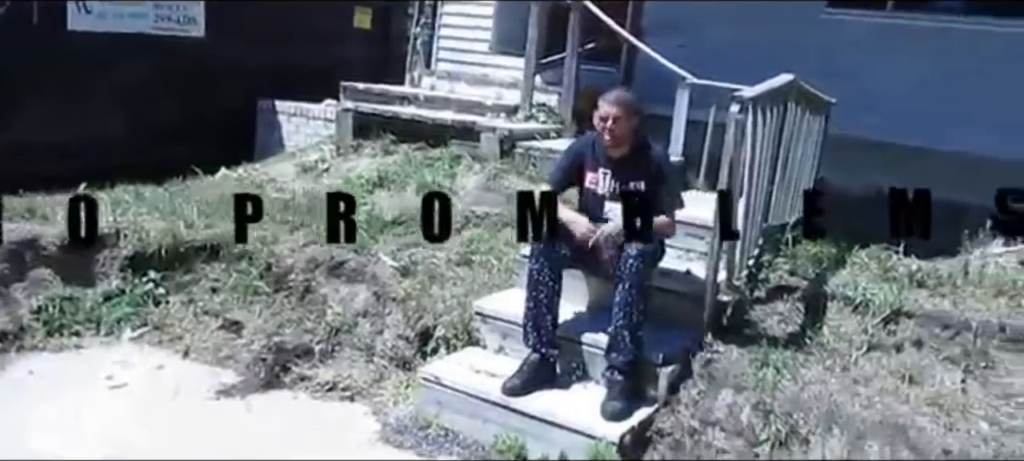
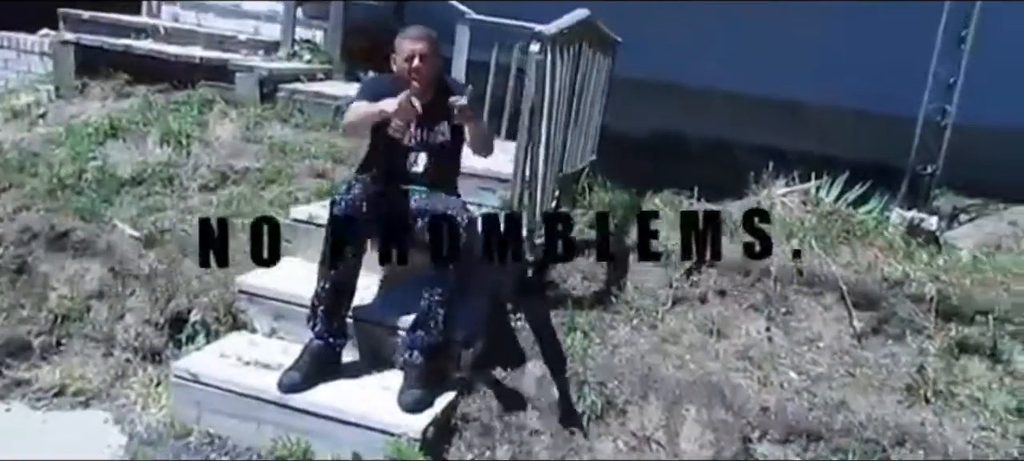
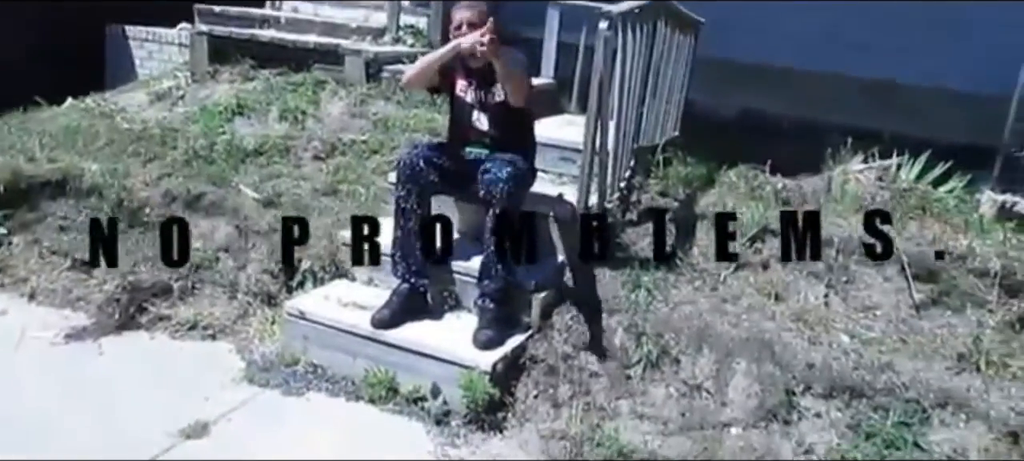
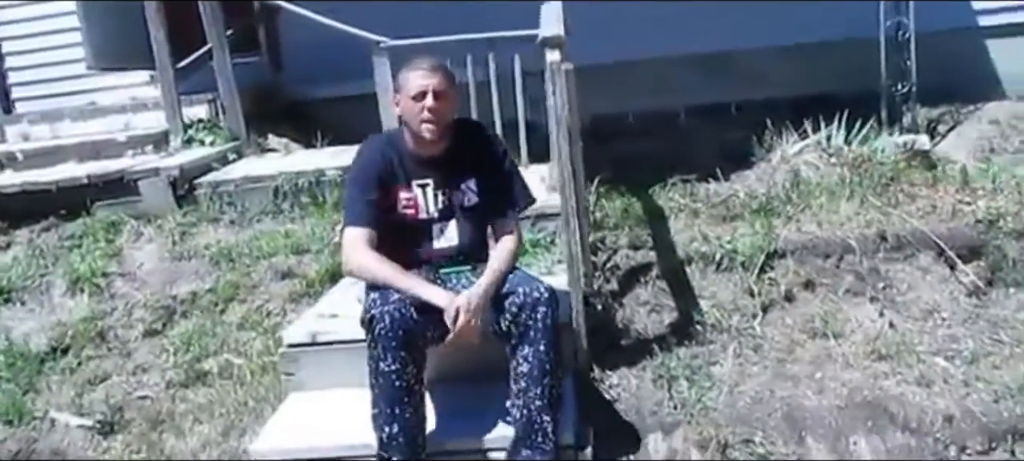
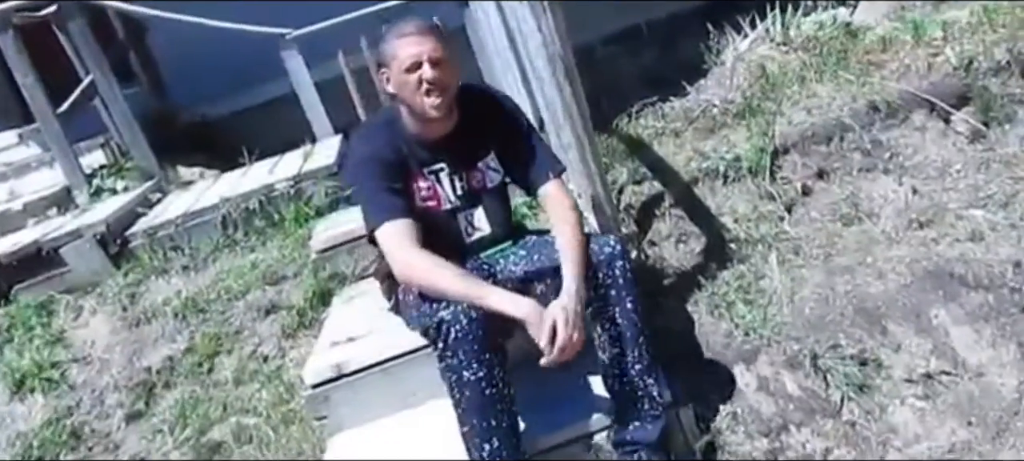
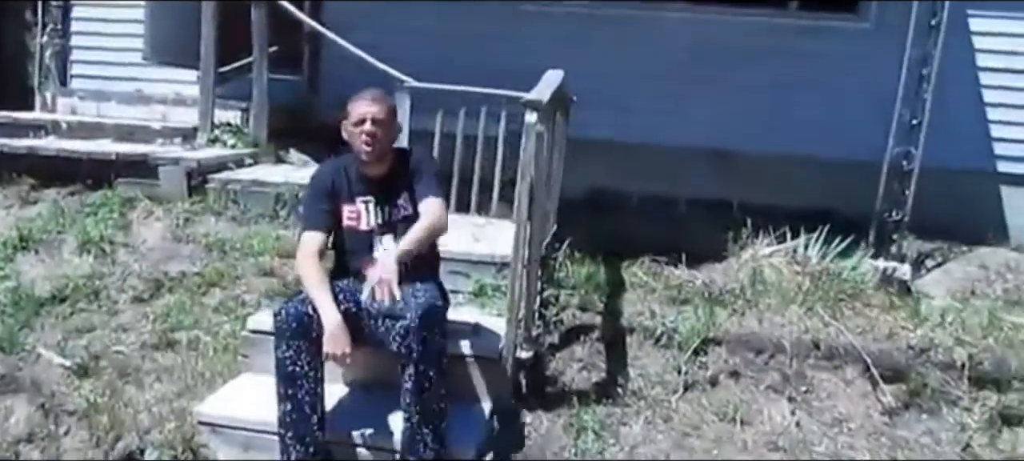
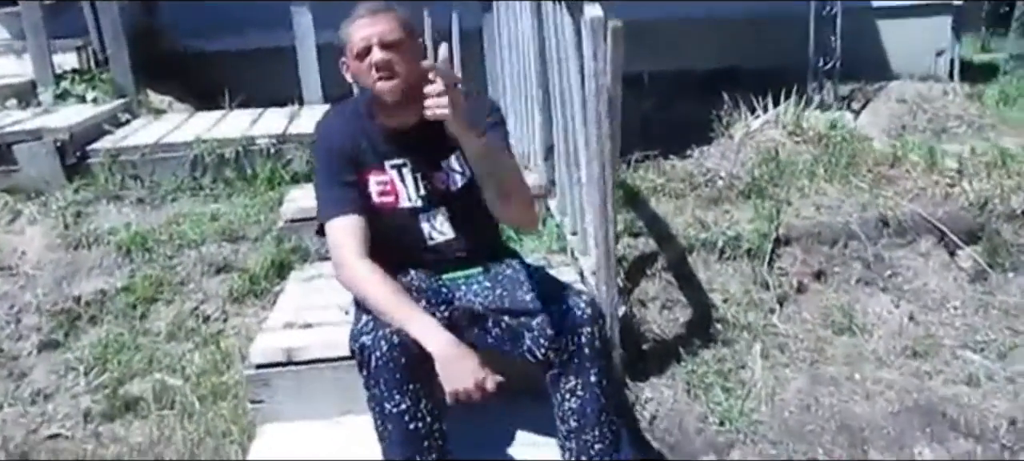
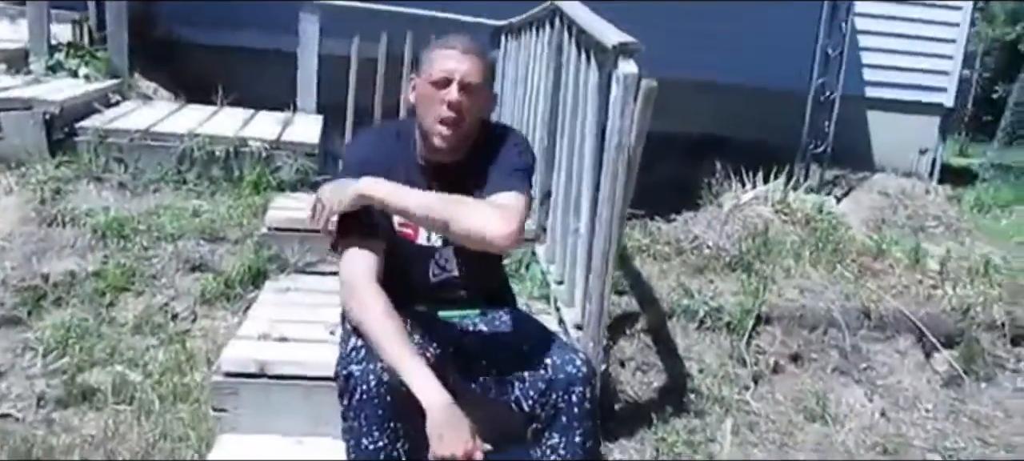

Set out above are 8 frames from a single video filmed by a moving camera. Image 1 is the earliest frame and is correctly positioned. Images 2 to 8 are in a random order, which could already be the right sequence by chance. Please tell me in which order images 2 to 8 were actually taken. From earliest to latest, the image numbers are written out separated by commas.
3, 2, 6, 4, 5, 7, 8
